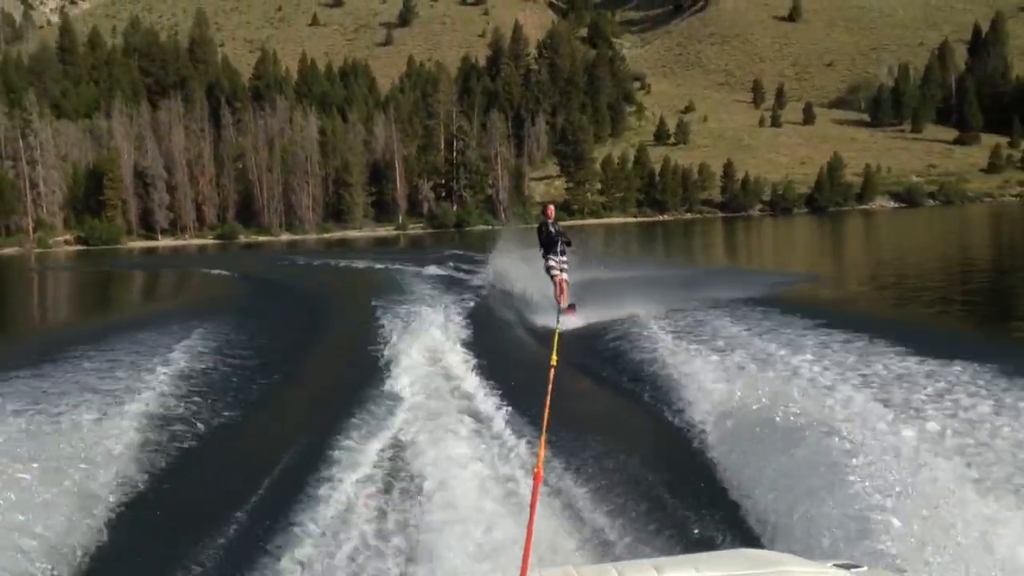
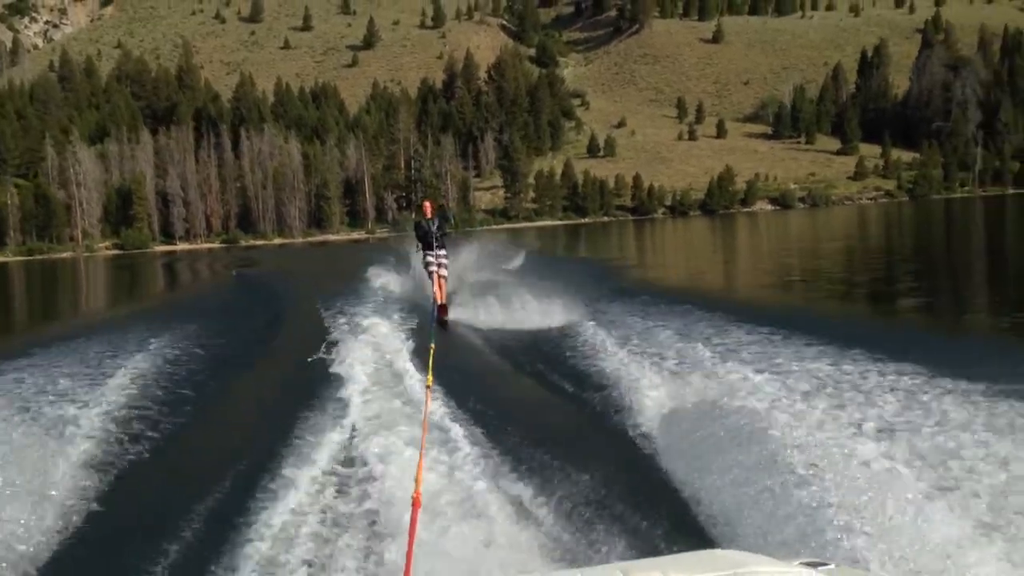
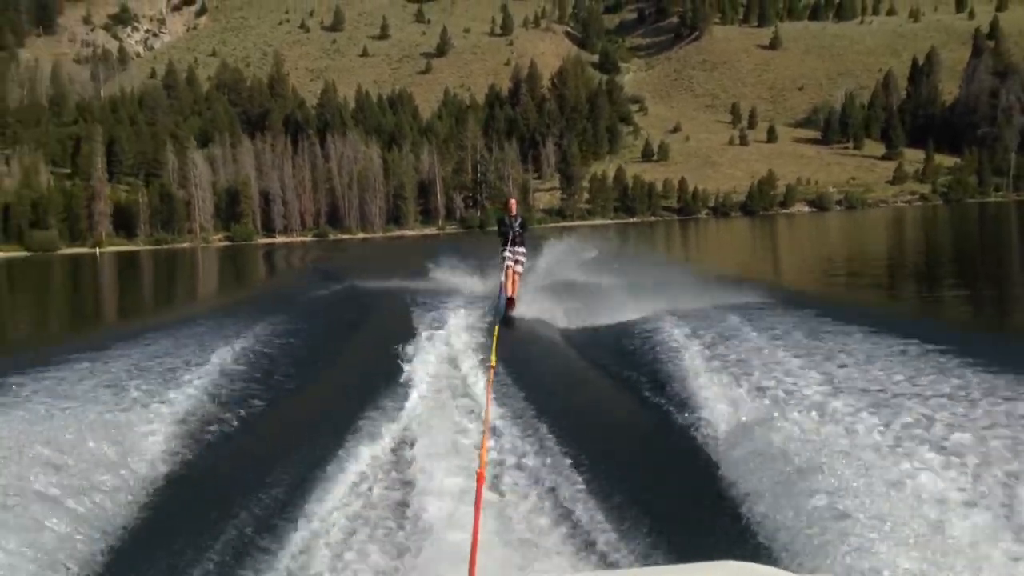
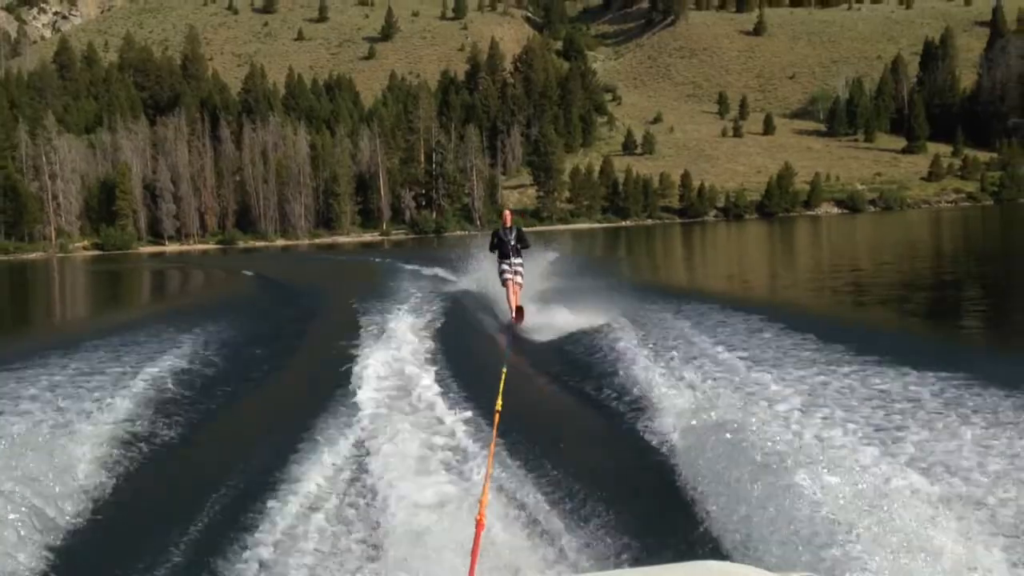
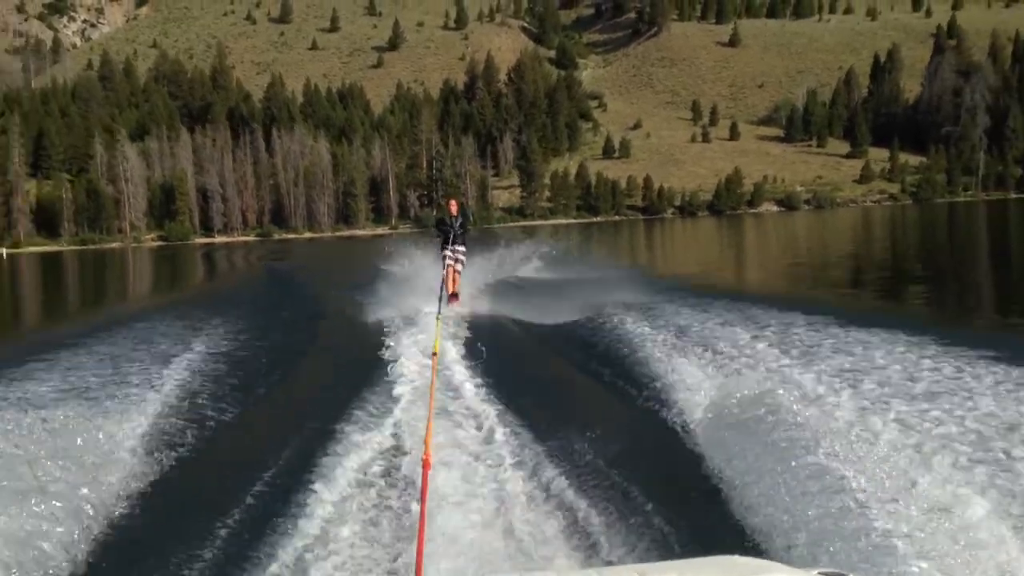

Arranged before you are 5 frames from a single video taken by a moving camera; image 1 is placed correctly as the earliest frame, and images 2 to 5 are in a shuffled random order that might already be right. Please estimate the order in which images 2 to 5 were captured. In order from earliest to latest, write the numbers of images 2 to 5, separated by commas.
4, 2, 5, 3
